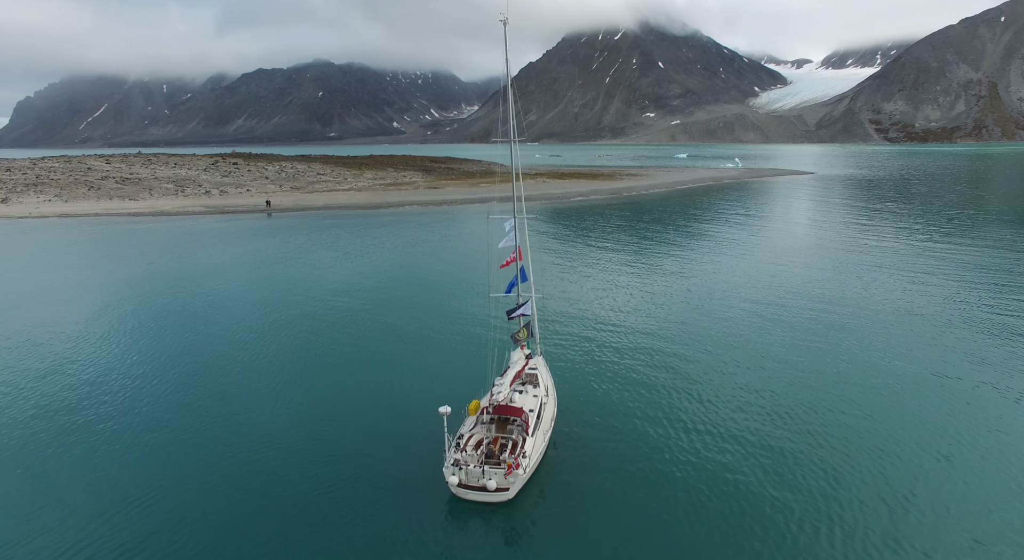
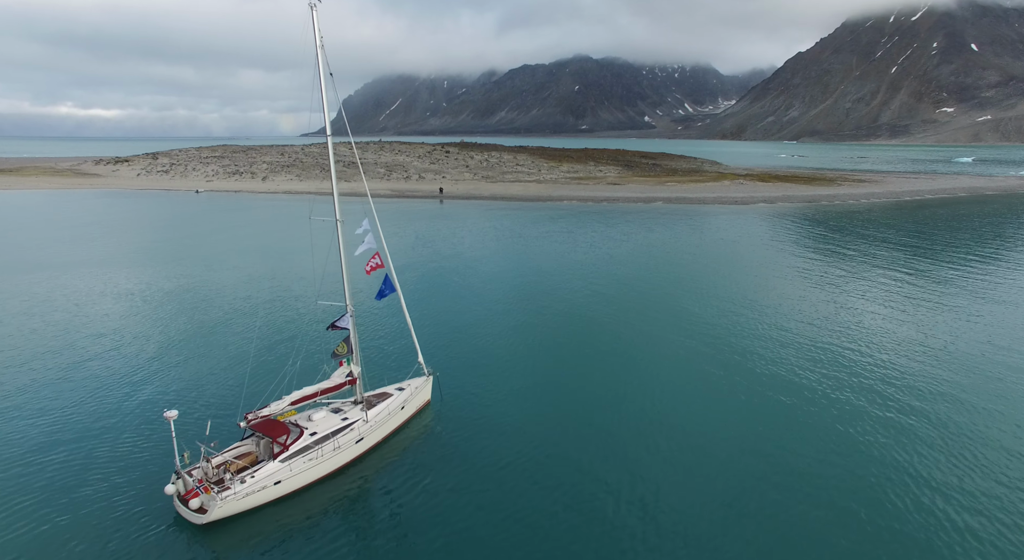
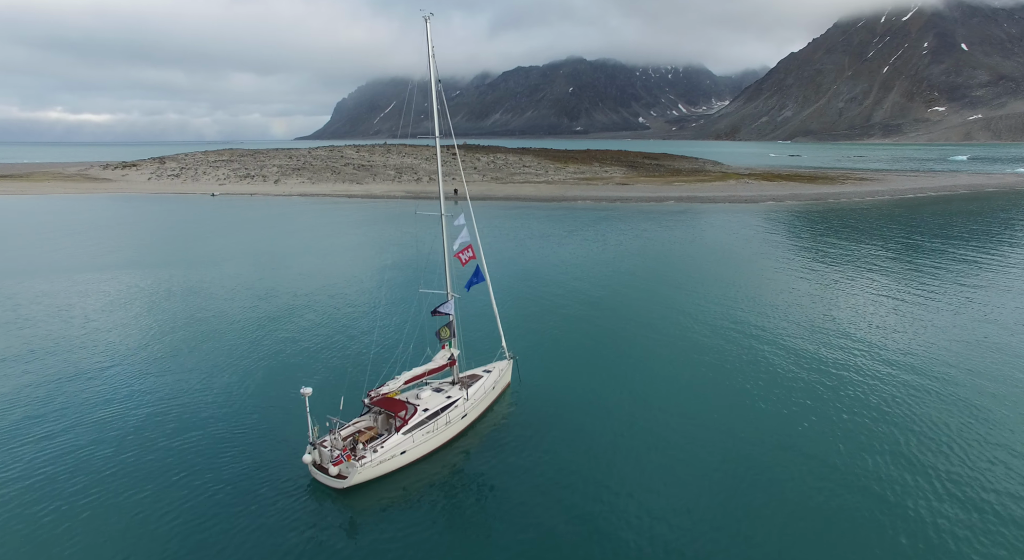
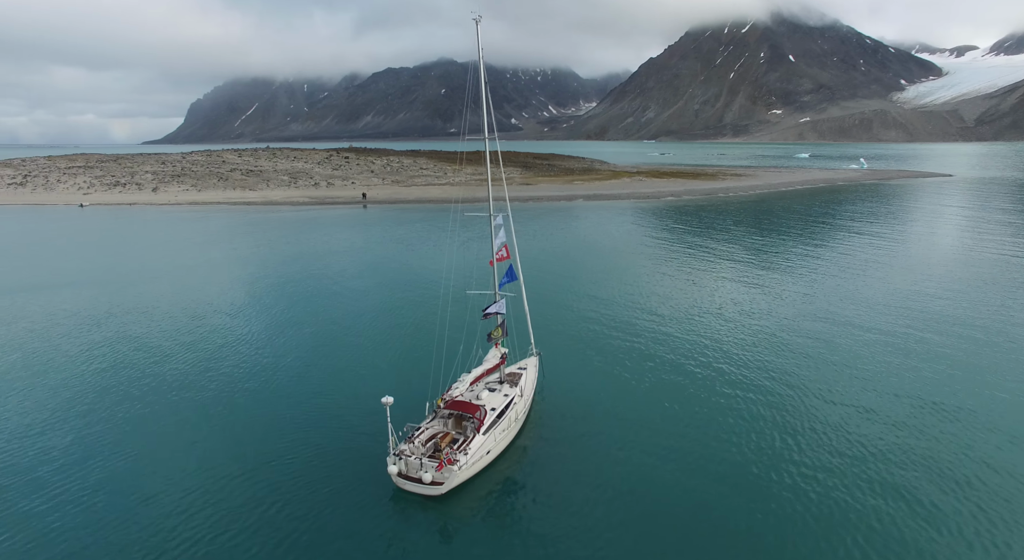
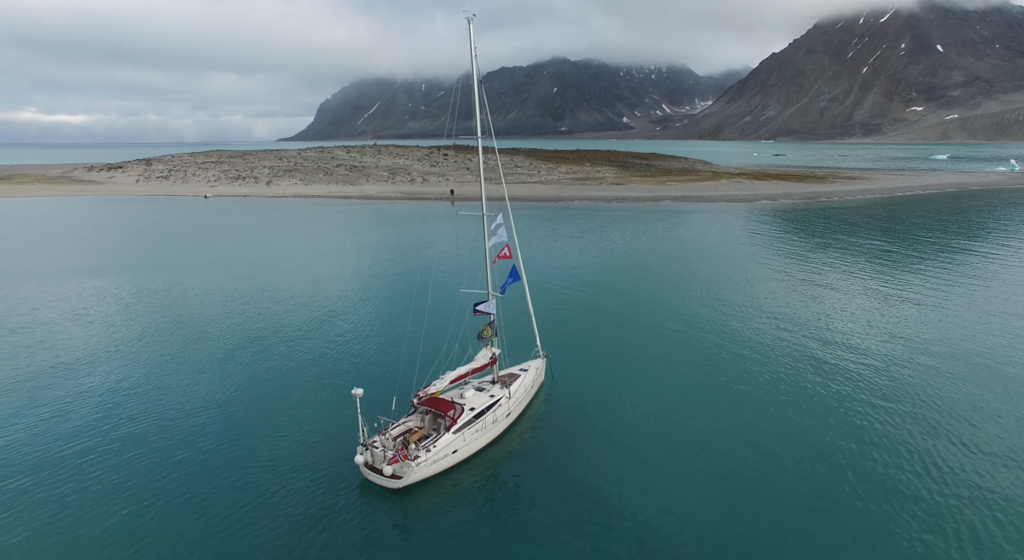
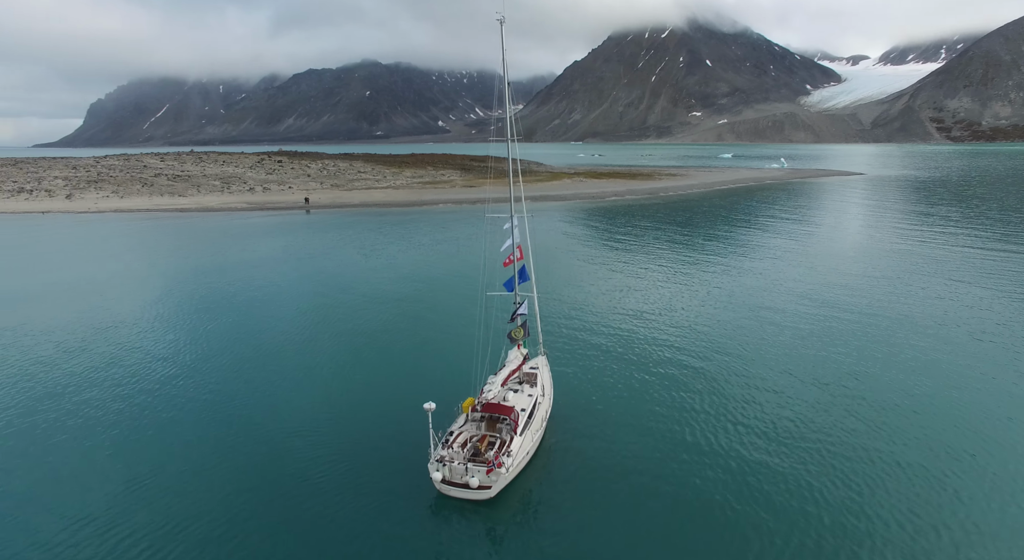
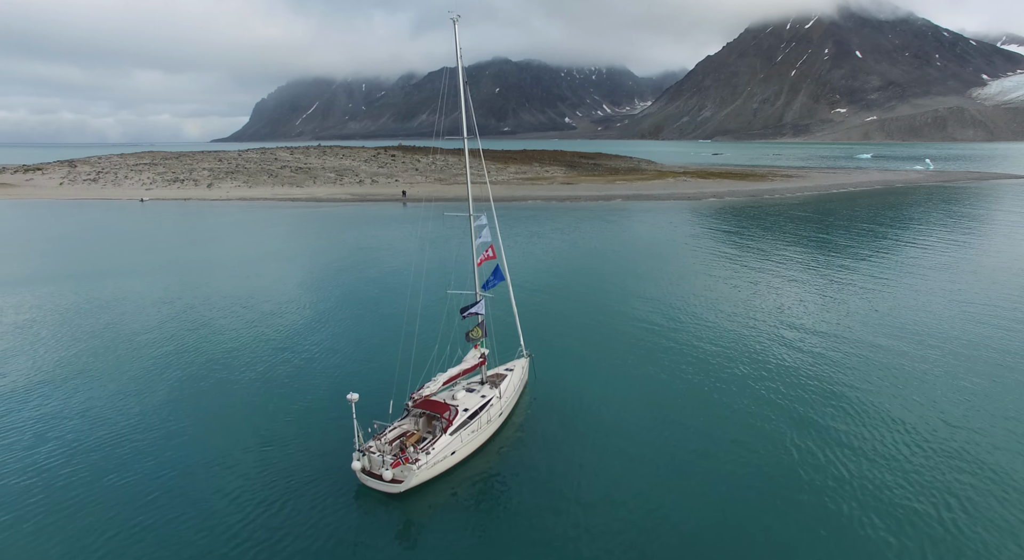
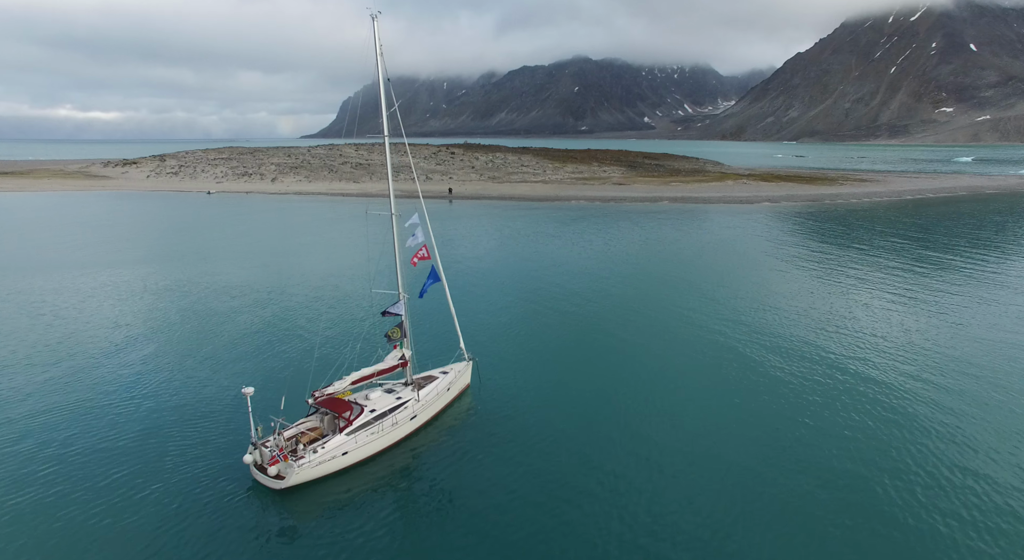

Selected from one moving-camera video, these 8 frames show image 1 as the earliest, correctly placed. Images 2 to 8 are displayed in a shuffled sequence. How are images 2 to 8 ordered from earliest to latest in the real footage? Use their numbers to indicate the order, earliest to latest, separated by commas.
6, 4, 7, 5, 3, 8, 2
